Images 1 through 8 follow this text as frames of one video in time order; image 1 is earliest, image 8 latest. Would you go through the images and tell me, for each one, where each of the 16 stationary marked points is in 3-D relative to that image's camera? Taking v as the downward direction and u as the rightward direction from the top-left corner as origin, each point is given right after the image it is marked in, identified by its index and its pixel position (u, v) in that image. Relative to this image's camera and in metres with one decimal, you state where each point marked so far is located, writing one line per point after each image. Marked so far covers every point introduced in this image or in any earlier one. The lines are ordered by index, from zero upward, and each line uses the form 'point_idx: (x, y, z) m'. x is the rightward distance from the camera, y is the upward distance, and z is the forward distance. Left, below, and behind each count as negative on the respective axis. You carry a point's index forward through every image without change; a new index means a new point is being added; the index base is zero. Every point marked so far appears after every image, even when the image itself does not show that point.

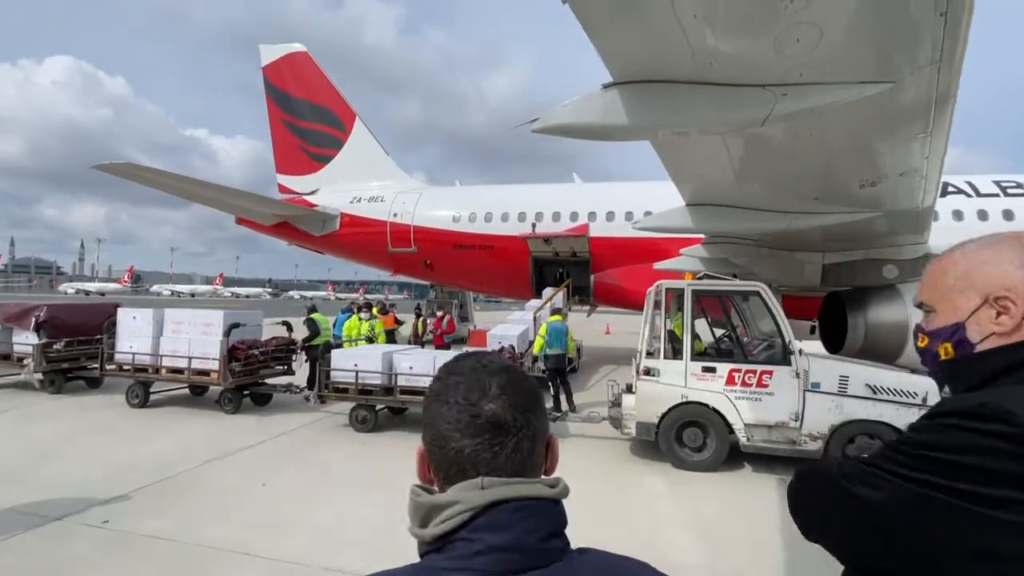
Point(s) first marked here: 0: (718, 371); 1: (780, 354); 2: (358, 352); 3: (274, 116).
0: (+2.6, -1.0, +6.0) m
1: (+3.3, -0.8, +5.8) m
2: (-2.3, -1.0, +7.3) m
3: (-9.7, +6.9, +19.3) m
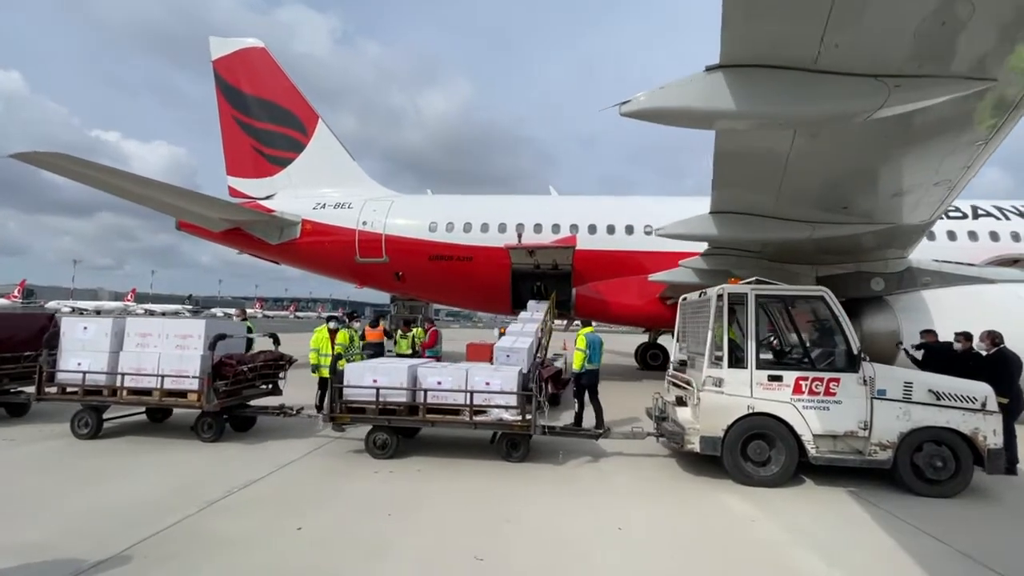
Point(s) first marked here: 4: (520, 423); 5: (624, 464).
0: (+3.3, -1.1, +5.7) m
1: (+4.0, -0.9, +5.7) m
2: (-1.7, -1.1, +6.4) m
3: (-10.6, +6.4, +17.6) m
4: (+0.1, -1.7, +6.1) m
5: (+1.5, -2.3, +6.3) m
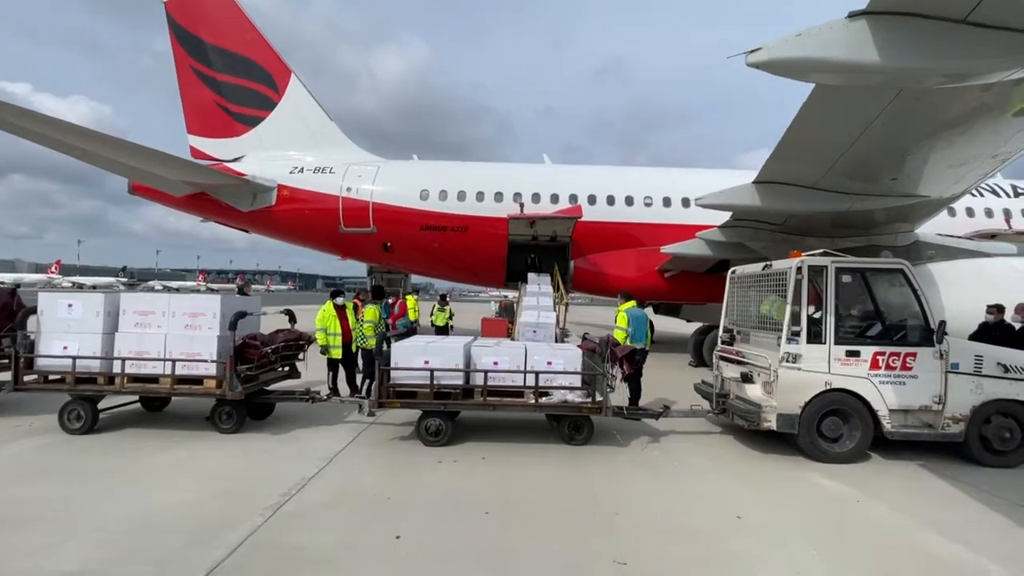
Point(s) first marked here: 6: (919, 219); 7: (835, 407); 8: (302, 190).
0: (+4.1, -0.8, +5.6) m
1: (+4.8, -0.5, +5.6) m
2: (-1.0, -0.7, +5.8) m
3: (-10.8, +7.4, +15.7) m
4: (+0.9, -1.4, +5.7) m
5: (+2.3, -2.0, +6.1) m
6: (+8.7, +1.5, +10.2) m
7: (+3.8, -1.4, +5.6) m
8: (-6.5, +3.1, +14.8) m
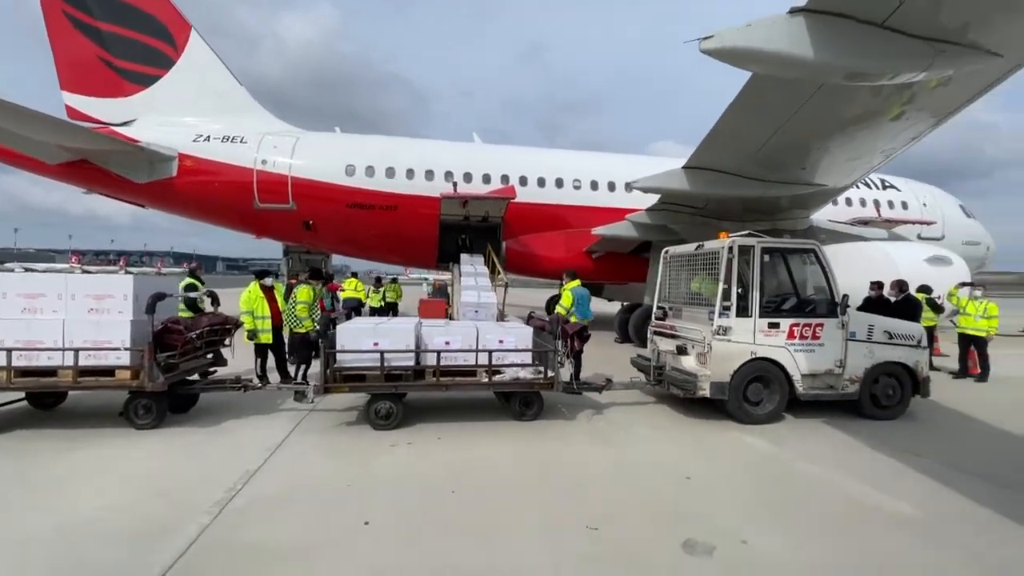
0: (+3.5, -0.5, +6.2) m
1: (+4.2, -0.3, +6.3) m
2: (-1.5, -0.5, +5.6) m
3: (-12.9, +7.9, +13.4) m
4: (+0.4, -1.1, +5.8) m
5: (+1.6, -1.7, +6.5) m
6: (+7.2, +2.0, +11.5) m
7: (+3.2, -1.1, +6.2) m
8: (-8.5, +3.6, +13.4) m
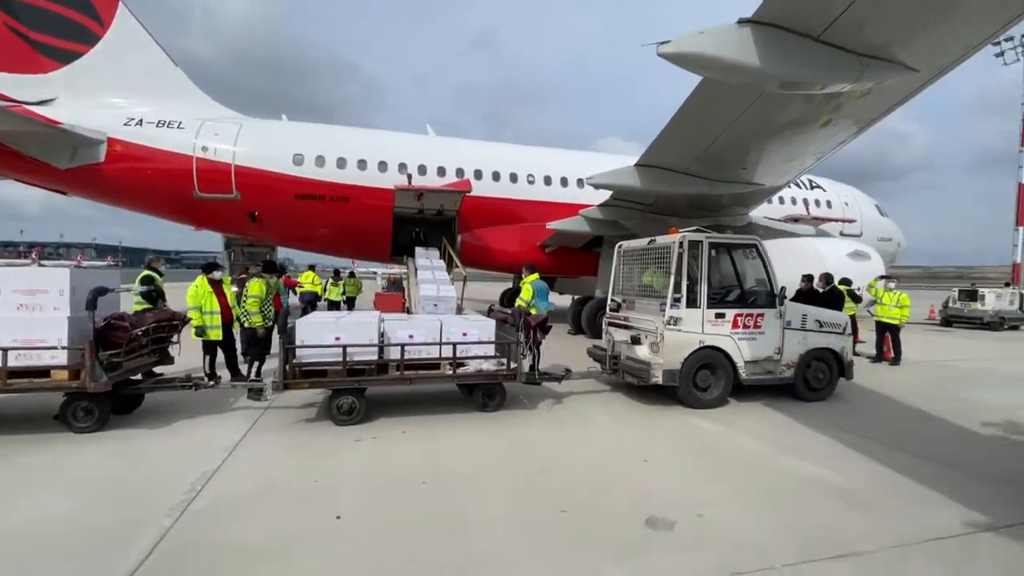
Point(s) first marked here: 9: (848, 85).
0: (+3.0, -0.4, +6.6) m
1: (+3.7, -0.2, +6.8) m
2: (-2.0, -0.4, +5.5) m
3: (-14.1, +8.0, +12.0) m
4: (-0.1, -1.0, +5.9) m
5: (+1.1, -1.6, +6.7) m
6: (+6.2, +2.1, +12.2) m
7: (+2.7, -1.0, +6.6) m
8: (-9.7, +3.7, +12.5) m
9: (+3.8, +2.3, +5.4) m
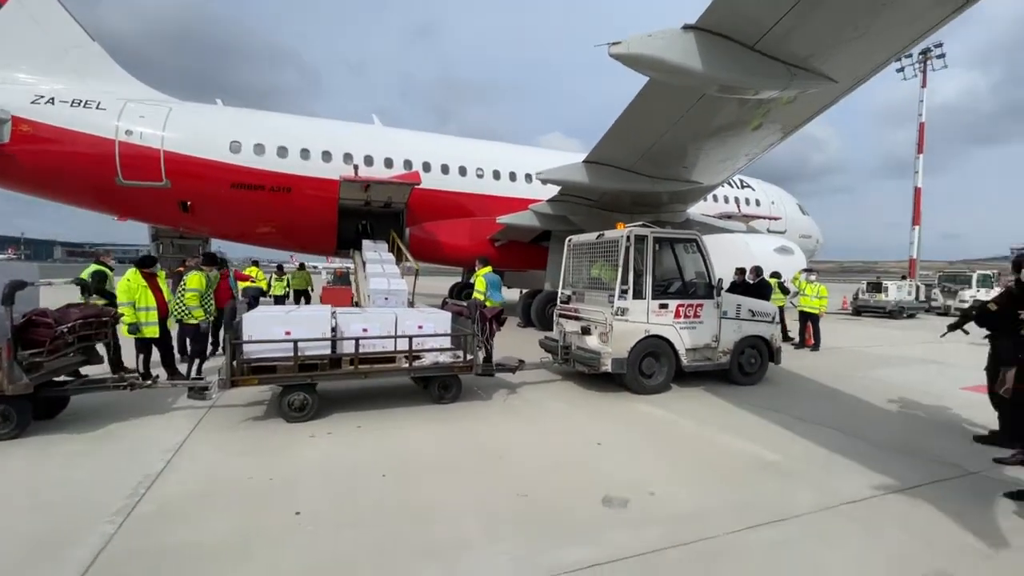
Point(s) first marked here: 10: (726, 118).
0: (+2.3, -0.3, +7.0) m
1: (+3.0, 0.0, +7.3) m
2: (-2.5, -0.3, +5.3) m
3: (-15.3, +8.1, +10.4) m
4: (-0.6, -0.9, +6.0) m
5: (+0.4, -1.5, +6.9) m
6: (+4.9, +2.3, +12.9) m
7: (+2.0, -0.9, +7.0) m
8: (-11.0, +3.9, +11.4) m
9: (+3.3, +2.4, +5.9) m
10: (+3.7, +2.9, +8.3) m
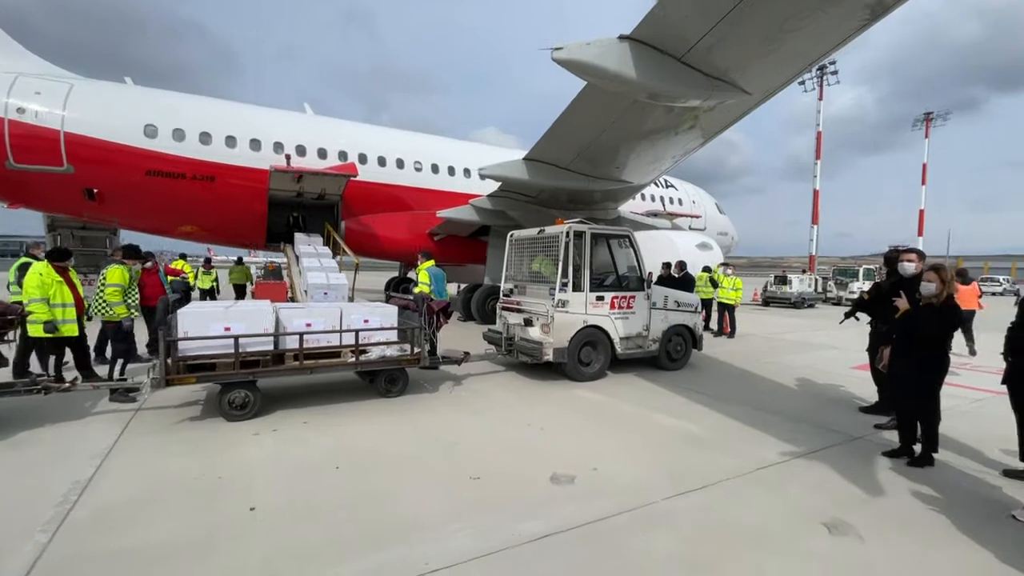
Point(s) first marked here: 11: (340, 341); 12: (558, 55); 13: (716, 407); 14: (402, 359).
0: (+1.5, -0.2, +7.5) m
1: (+2.1, +0.1, +7.8) m
2: (-3.0, -0.3, +5.2) m
3: (-16.5, +8.1, +8.3) m
4: (-1.3, -0.9, +6.1) m
5: (-0.4, -1.4, +7.1) m
6: (+3.2, +2.5, +13.6) m
7: (+1.2, -0.8, +7.4) m
8: (-12.3, +3.9, +10.0) m
9: (+2.6, +2.5, +6.4) m
10: (+2.6, +3.1, +8.9) m
11: (-2.1, -0.6, +5.7) m
12: (+0.5, +2.6, +5.3) m
13: (+2.7, -1.6, +6.3) m
14: (-1.4, -0.9, +6.0) m
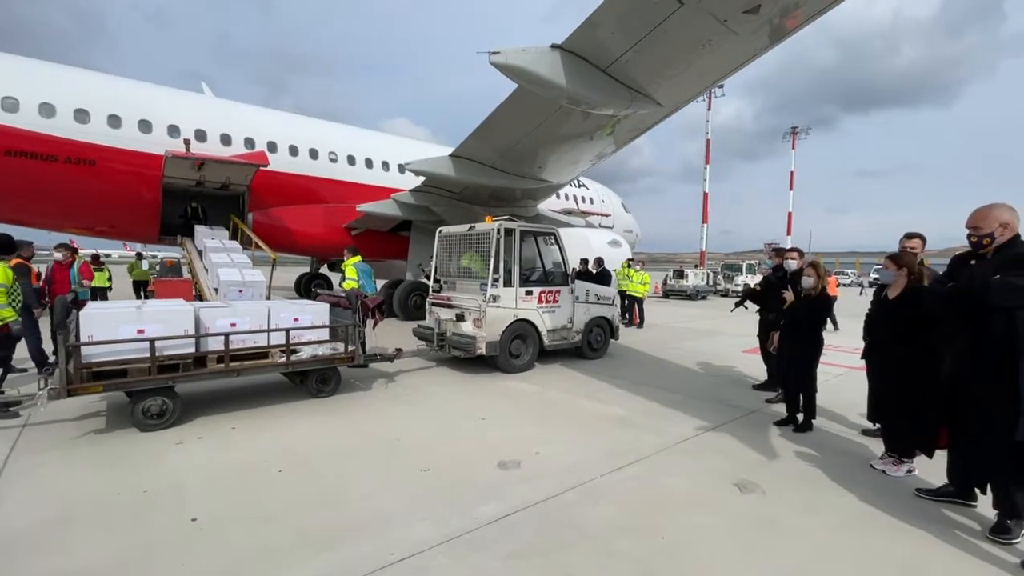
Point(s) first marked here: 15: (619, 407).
0: (+0.4, -0.1, +7.8) m
1: (+0.9, +0.2, +8.3) m
2: (-3.6, -0.2, +4.7) m
3: (-17.5, +8.1, +5.3) m
4: (-2.1, -0.8, +5.9) m
5: (-1.4, -1.4, +7.2) m
6: (+0.9, +2.7, +14.2) m
7: (+0.1, -0.7, +7.7) m
8: (-13.7, +3.9, +7.7) m
9: (+1.6, +2.6, +7.0) m
10: (+1.2, +3.2, +9.4) m
11: (-2.8, -0.6, +5.5) m
12: (-0.2, +2.6, +5.5) m
13: (+1.8, -1.5, +6.9) m
14: (-2.2, -0.9, +5.9) m
15: (+1.4, -1.5, +6.2) m
